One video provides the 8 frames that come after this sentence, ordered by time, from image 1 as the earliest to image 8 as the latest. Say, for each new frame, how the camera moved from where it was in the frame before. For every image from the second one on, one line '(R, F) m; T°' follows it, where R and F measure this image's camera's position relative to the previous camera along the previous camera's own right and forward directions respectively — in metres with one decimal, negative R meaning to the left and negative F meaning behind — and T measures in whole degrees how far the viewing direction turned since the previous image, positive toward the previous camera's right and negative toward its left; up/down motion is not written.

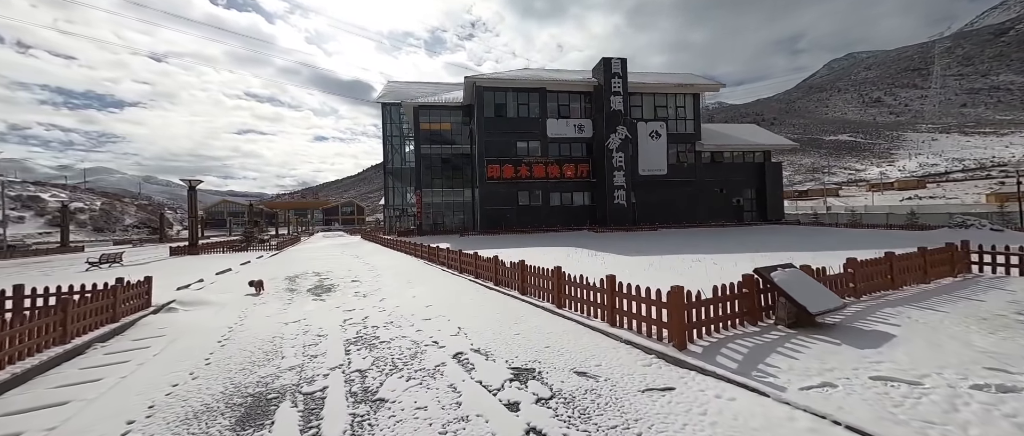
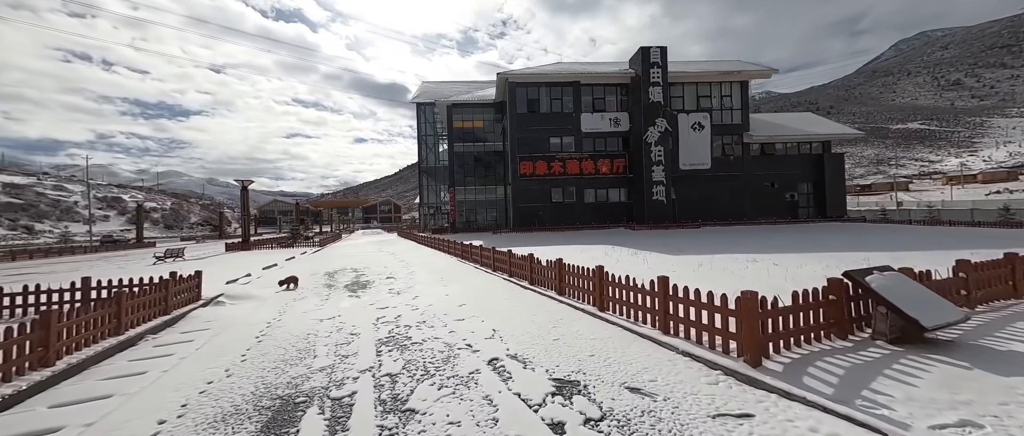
(-0.1, +0.4) m; -5°
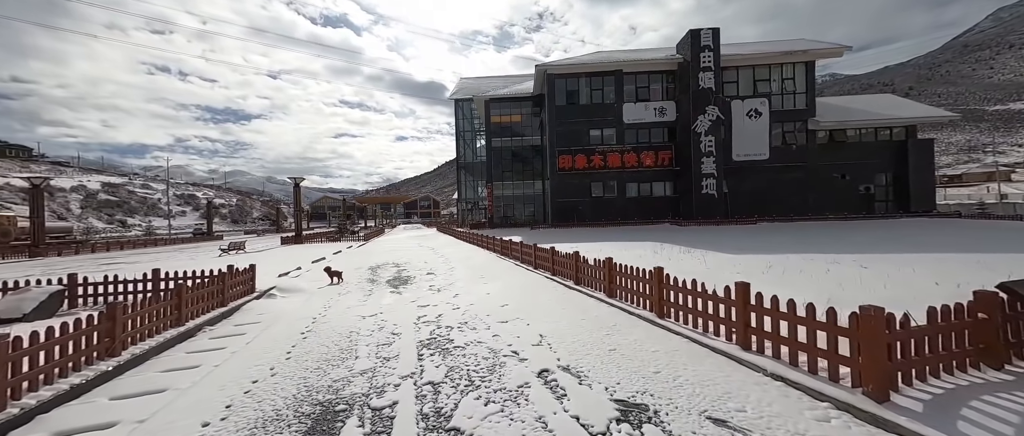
(-0.2, +0.4) m; -6°
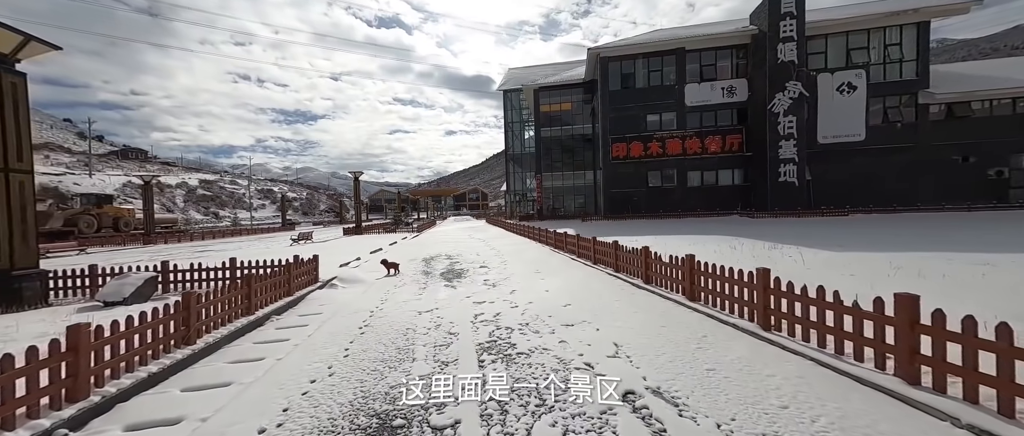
(-0.3, +0.6) m; -8°
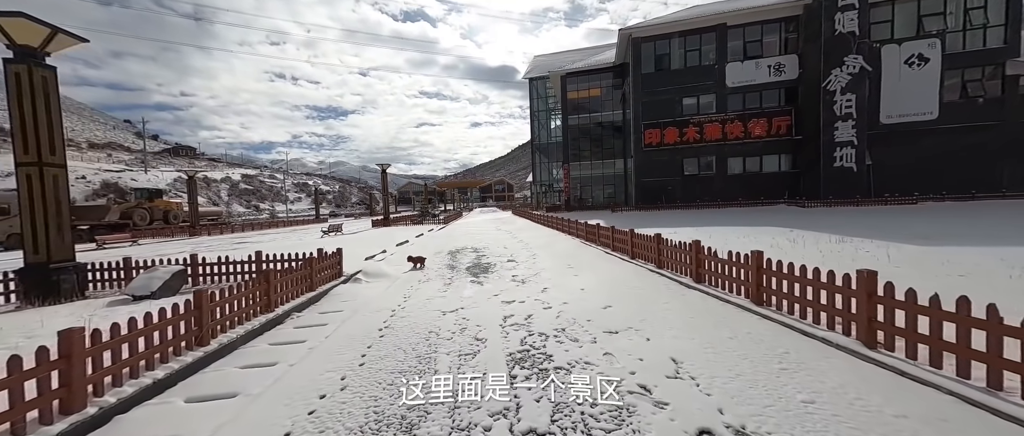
(-0.1, +0.7) m; -4°
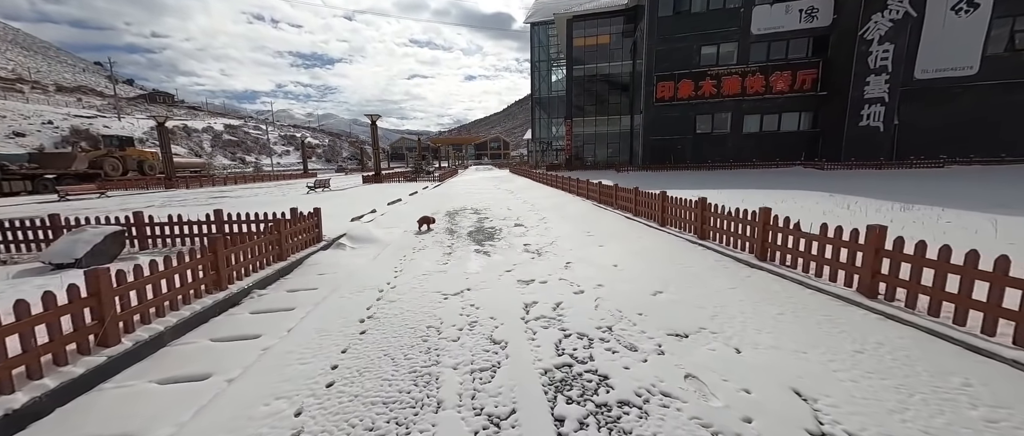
(-0.4, +1.5) m; +1°
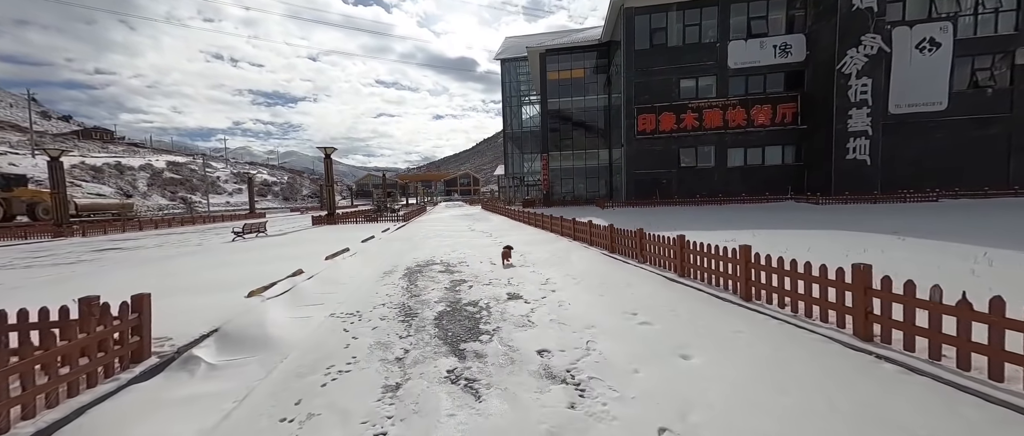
(-0.4, +3.3) m; +5°
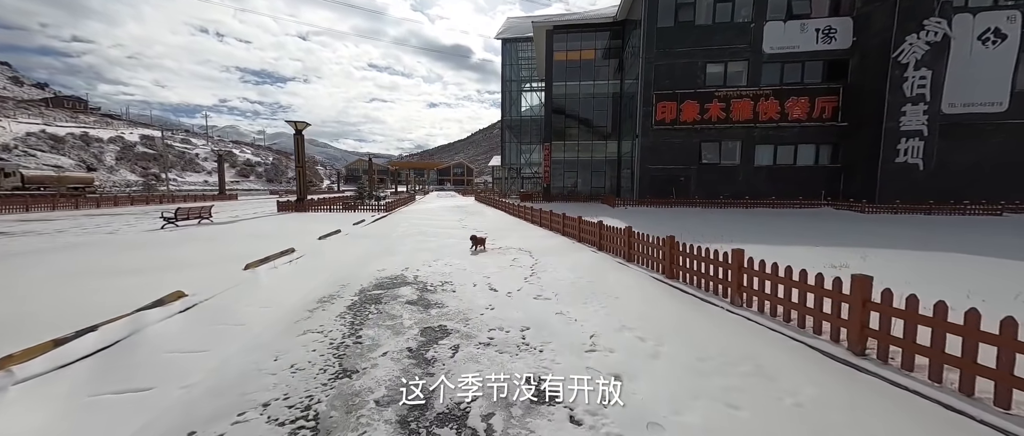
(-0.4, +3.4) m; +2°
